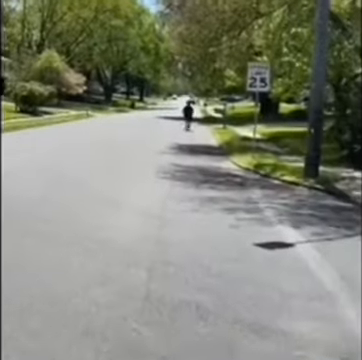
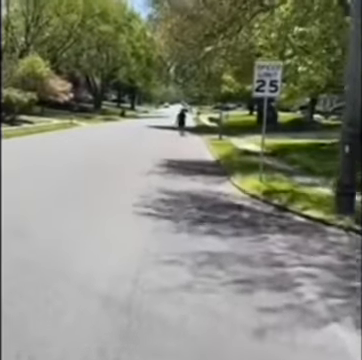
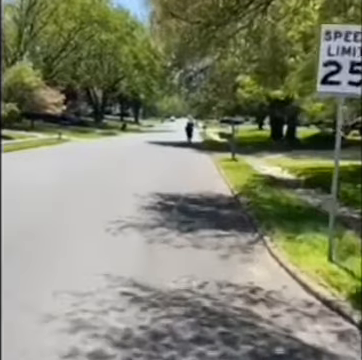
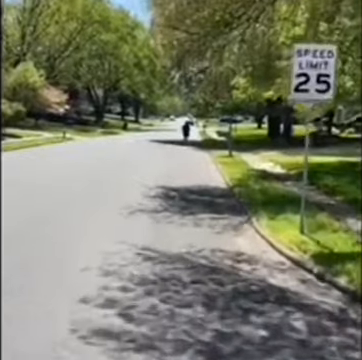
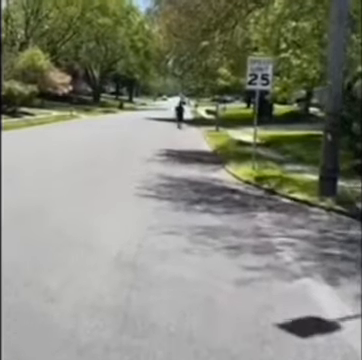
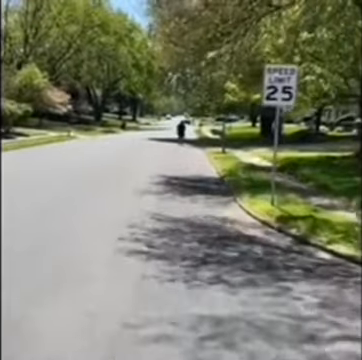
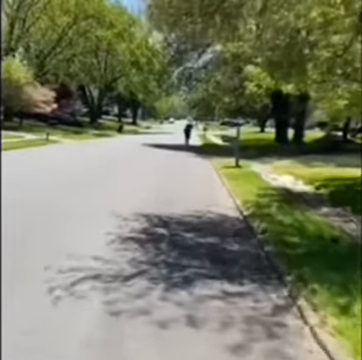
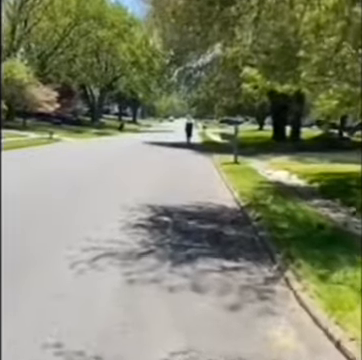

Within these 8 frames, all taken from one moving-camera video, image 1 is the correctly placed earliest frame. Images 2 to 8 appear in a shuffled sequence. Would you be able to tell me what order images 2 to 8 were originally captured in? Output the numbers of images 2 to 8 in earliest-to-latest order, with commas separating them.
5, 2, 6, 4, 3, 8, 7
